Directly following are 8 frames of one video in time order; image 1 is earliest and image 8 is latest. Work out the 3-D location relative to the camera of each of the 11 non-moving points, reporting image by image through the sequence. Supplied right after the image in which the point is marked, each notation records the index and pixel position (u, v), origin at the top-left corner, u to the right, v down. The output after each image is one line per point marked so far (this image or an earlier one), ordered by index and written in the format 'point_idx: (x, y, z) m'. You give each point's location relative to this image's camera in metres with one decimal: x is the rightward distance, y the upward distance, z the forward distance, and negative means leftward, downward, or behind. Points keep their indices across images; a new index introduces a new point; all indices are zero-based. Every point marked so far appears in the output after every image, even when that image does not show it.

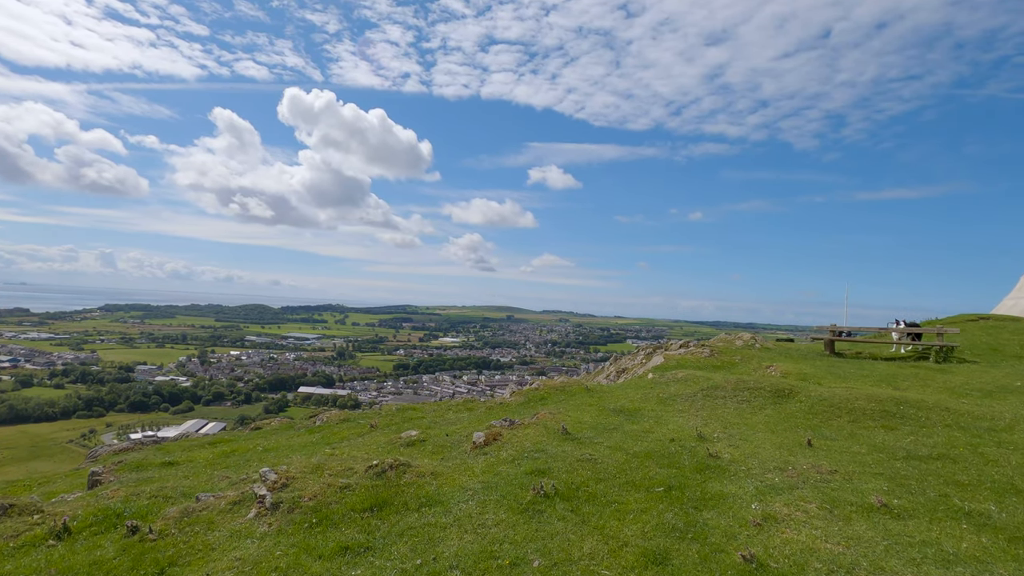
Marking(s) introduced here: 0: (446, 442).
0: (-2.4, -5.6, +19.4) m
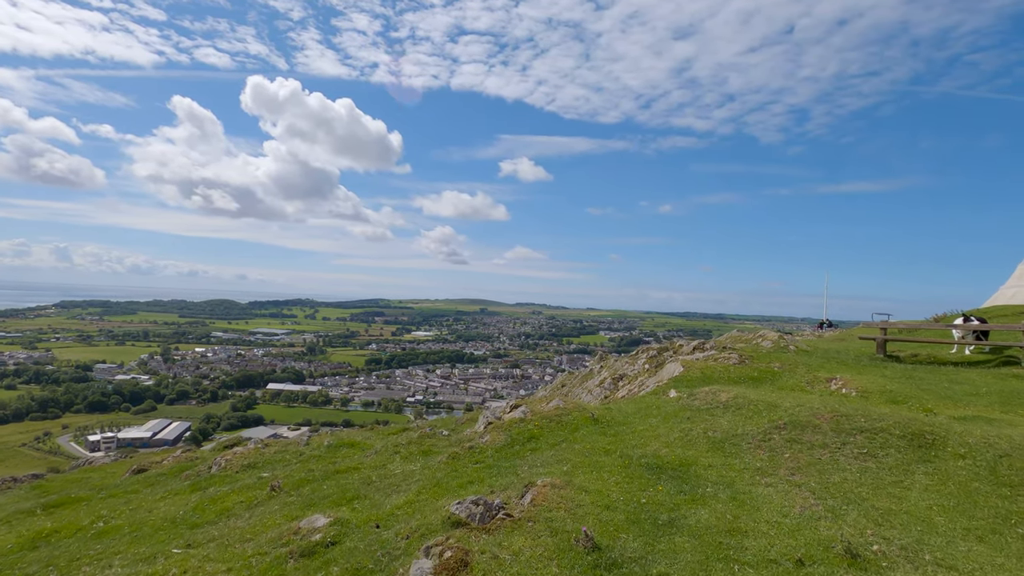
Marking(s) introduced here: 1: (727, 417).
0: (-2.8, -5.3, +10.5) m
1: (+7.4, -4.4, +18.4) m
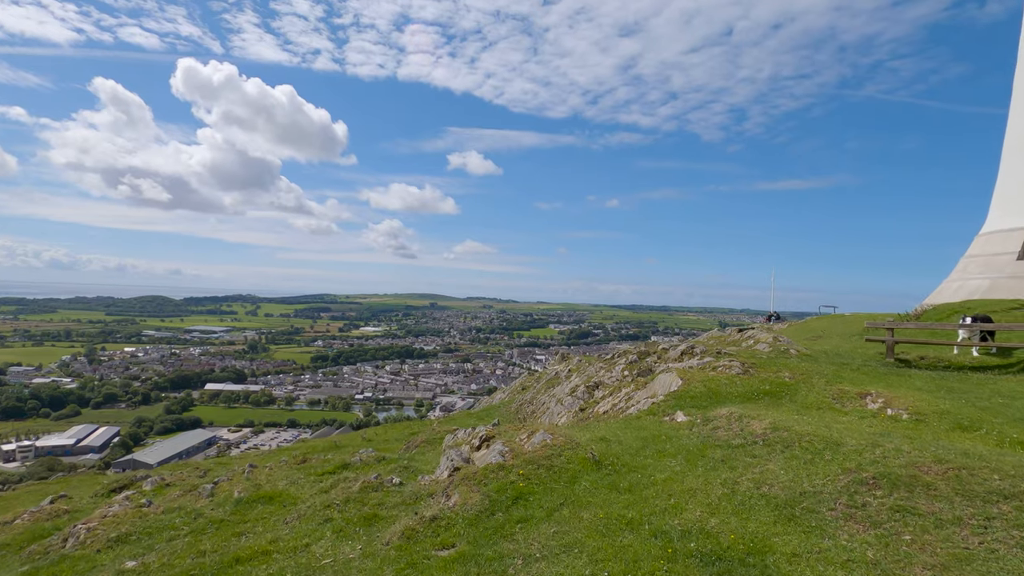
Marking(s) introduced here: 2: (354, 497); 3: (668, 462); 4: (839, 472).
0: (-2.6, -5.5, +5.0) m
1: (+6.9, -4.5, +13.8) m
2: (-4.8, -6.4, +16.2) m
3: (+4.6, -5.1, +15.6) m
4: (+7.7, -4.3, +12.6) m
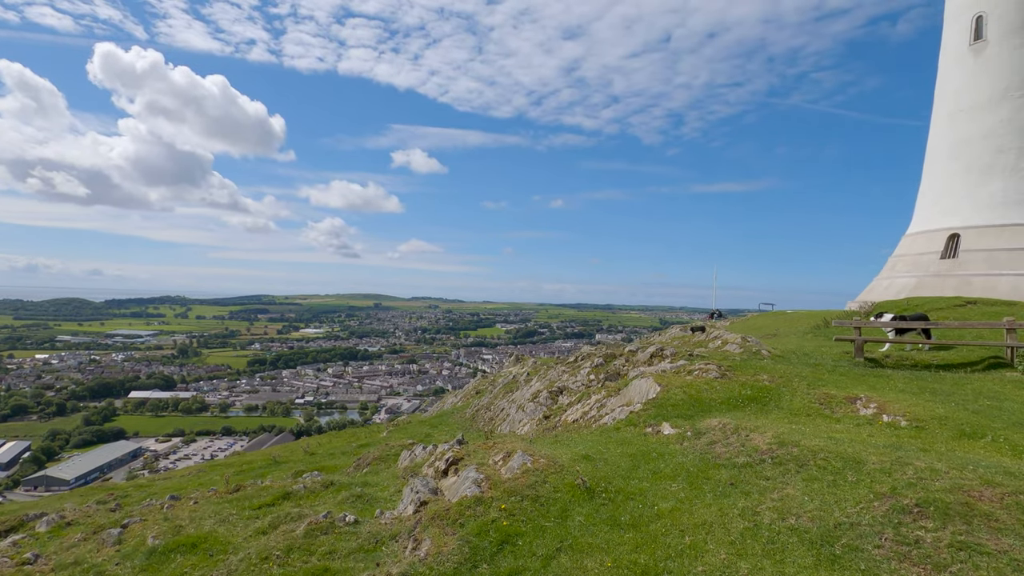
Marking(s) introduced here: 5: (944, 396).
0: (-2.0, -5.6, +2.5) m
1: (+6.5, -4.5, +12.2) m
2: (-5.4, -6.4, +13.4) m
3: (+4.0, -5.1, +13.8) m
4: (+7.5, -4.3, +11.1) m
5: (+15.5, -3.9, +19.3) m
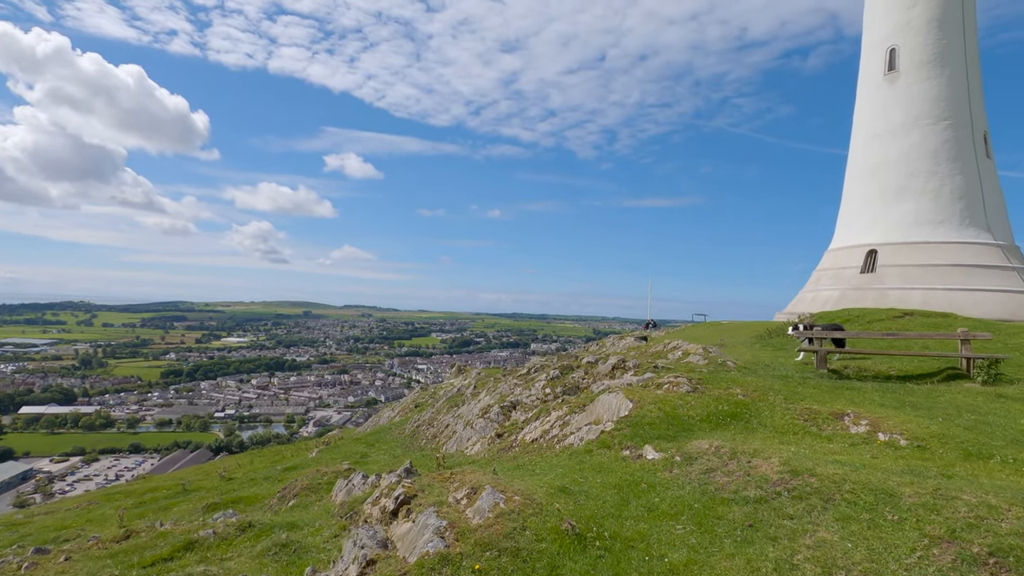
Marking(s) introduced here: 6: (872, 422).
0: (-1.2, -5.4, -0.5) m
1: (+6.1, -4.5, +10.3) m
2: (-5.9, -6.3, +10.0) m
3: (+3.4, -5.2, +11.5) m
4: (+7.2, -4.4, +9.2) m
5: (+14.2, -4.2, +18.4) m
6: (+11.3, -4.2, +16.8) m
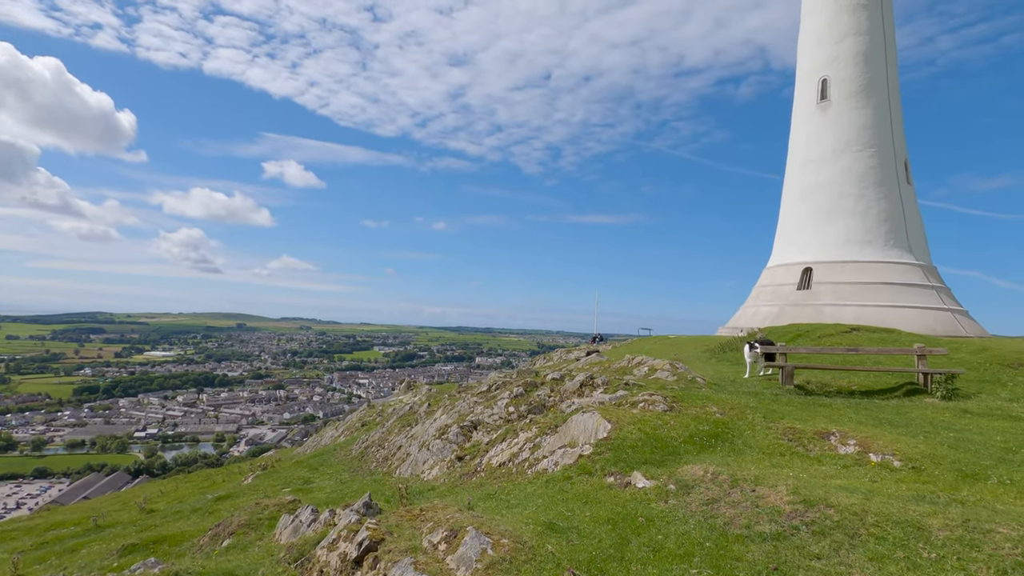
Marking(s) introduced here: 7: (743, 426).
0: (-0.1, -5.3, -2.2) m
1: (+6.1, -4.8, +9.2) m
2: (-5.8, -6.5, +7.7) m
3: (+3.3, -5.4, +10.1) m
4: (+7.2, -4.6, +8.3) m
5: (+13.3, -4.8, +18.1) m
6: (+10.6, -4.7, +16.3) m
7: (+8.4, -5.0, +19.4) m
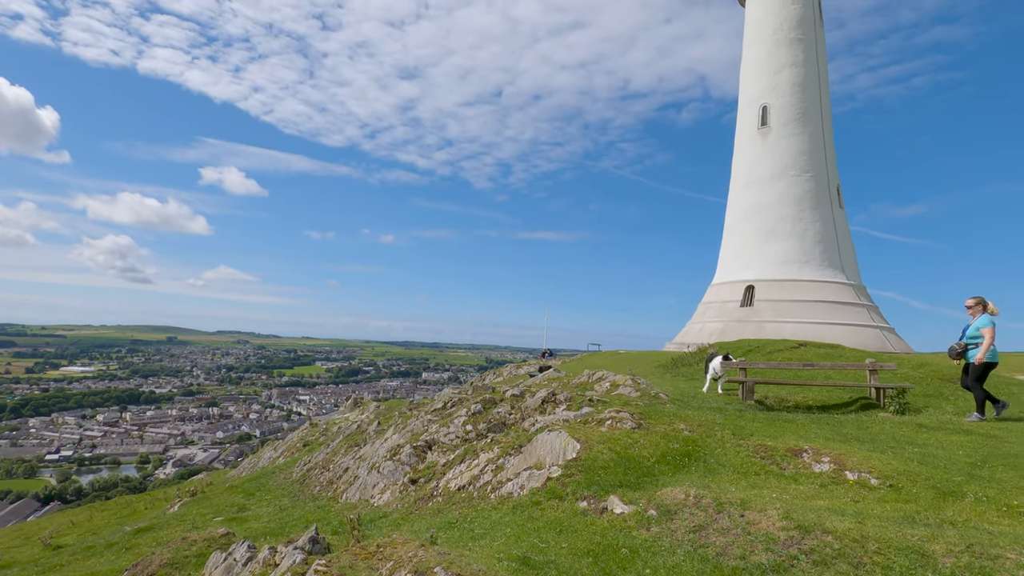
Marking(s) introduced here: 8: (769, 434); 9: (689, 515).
0: (+0.7, -5.1, -3.5) m
1: (+5.8, -5.0, +8.5) m
2: (-5.9, -6.4, +5.8) m
3: (+2.9, -5.6, +9.1) m
4: (+7.0, -4.8, +7.7) m
5: (+12.1, -5.3, +18.1) m
6: (+9.6, -5.1, +15.9) m
7: (+7.1, -5.4, +18.8) m
8: (+9.4, -5.3, +19.6) m
9: (+4.1, -5.3, +12.4) m
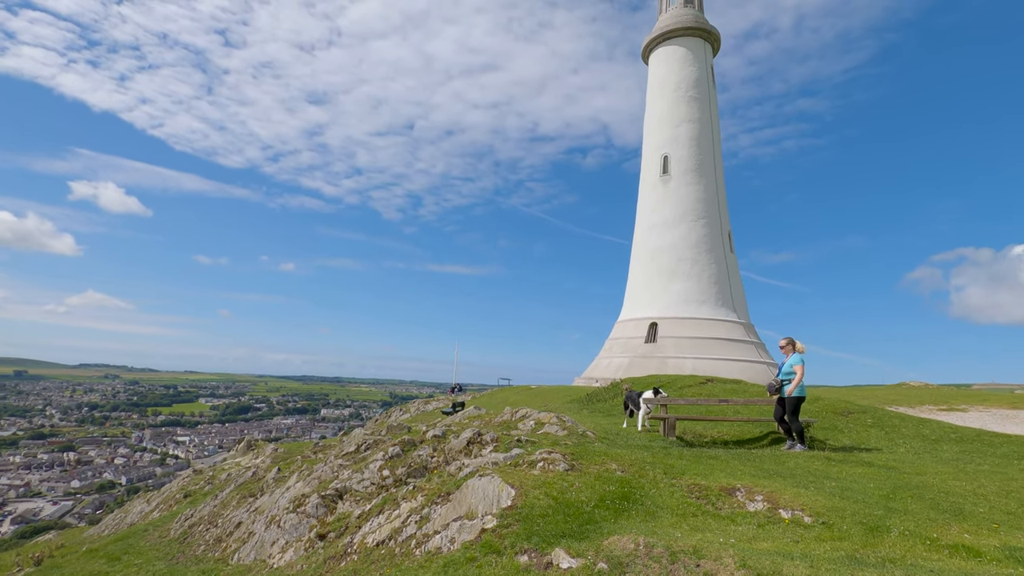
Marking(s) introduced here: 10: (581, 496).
0: (+2.2, -4.9, -4.5) m
1: (+5.2, -5.6, +8.1) m
2: (-5.9, -6.6, +3.4) m
3: (+2.2, -6.2, +8.2) m
4: (+6.5, -5.4, +7.6) m
5: (+9.8, -6.7, +18.6) m
6: (+7.6, -6.3, +16.1) m
7: (+4.7, -6.7, +18.5) m
8: (+6.9, -6.7, +19.6) m
9: (+2.8, -6.1, +11.7) m
10: (+2.2, -6.5, +16.8) m
